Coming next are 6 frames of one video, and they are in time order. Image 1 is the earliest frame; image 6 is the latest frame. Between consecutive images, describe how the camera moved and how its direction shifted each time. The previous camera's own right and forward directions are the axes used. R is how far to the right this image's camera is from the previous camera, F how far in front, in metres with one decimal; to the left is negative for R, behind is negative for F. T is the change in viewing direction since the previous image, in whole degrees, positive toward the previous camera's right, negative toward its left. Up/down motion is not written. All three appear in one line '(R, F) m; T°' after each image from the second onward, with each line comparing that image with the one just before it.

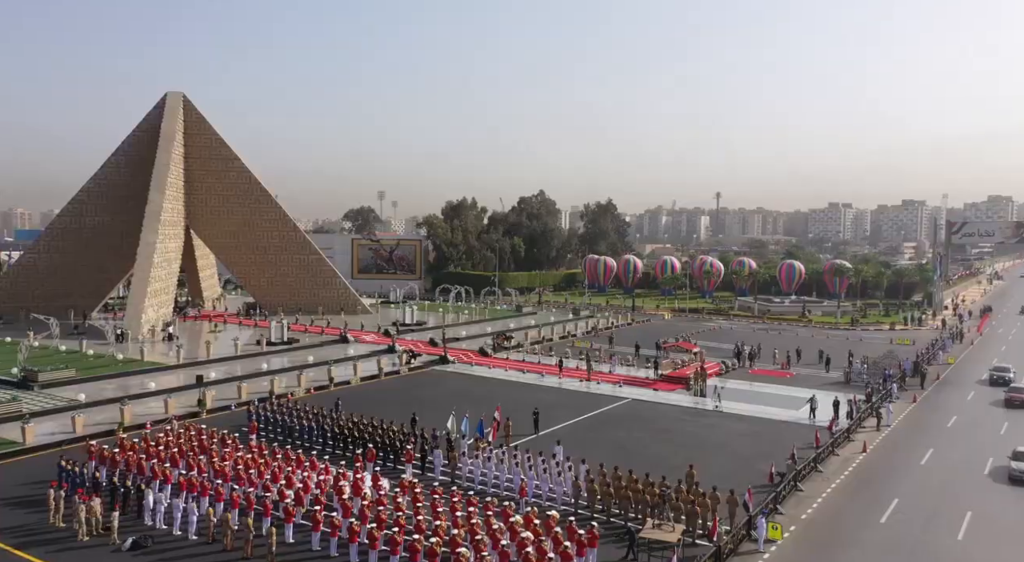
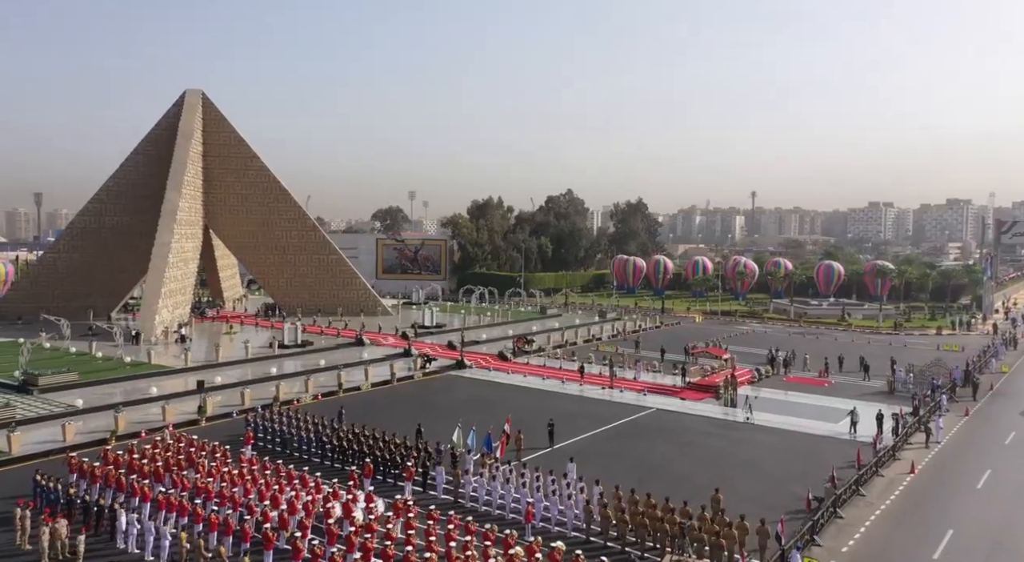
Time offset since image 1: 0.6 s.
(+0.5, +1.6) m; -2°
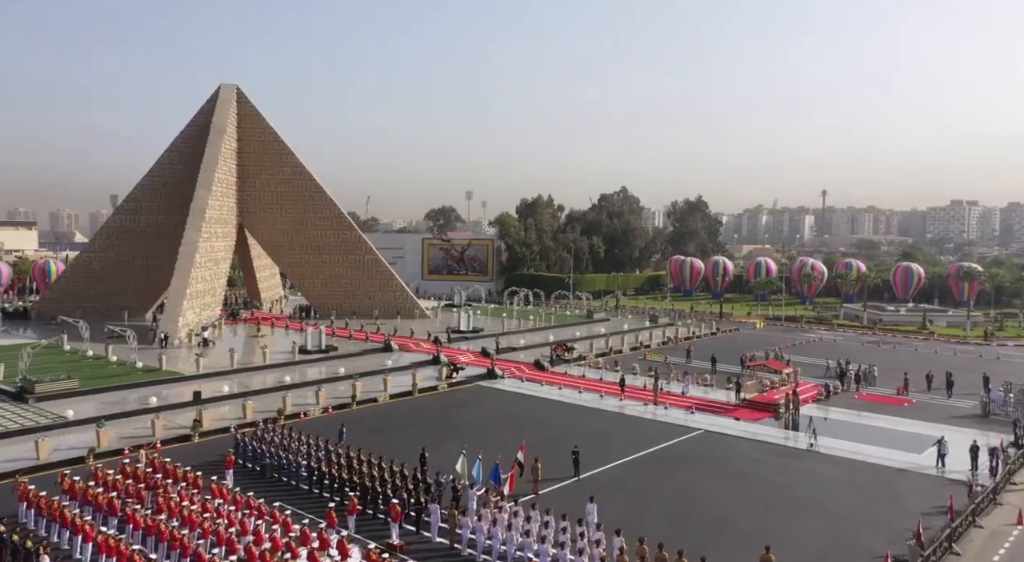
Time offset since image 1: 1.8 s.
(+1.0, +3.0) m; -4°
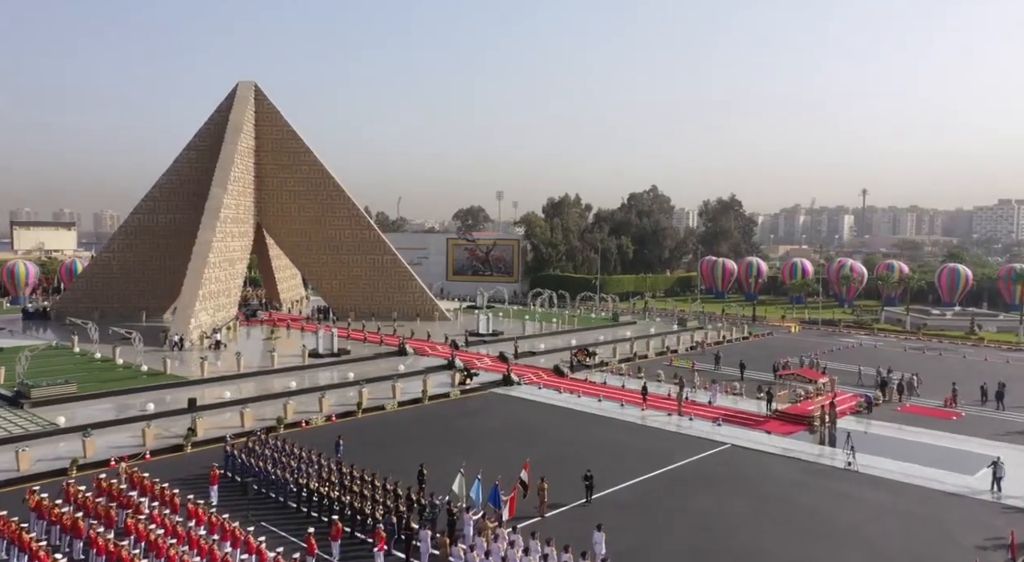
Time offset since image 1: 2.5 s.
(+0.6, +1.6) m; -2°
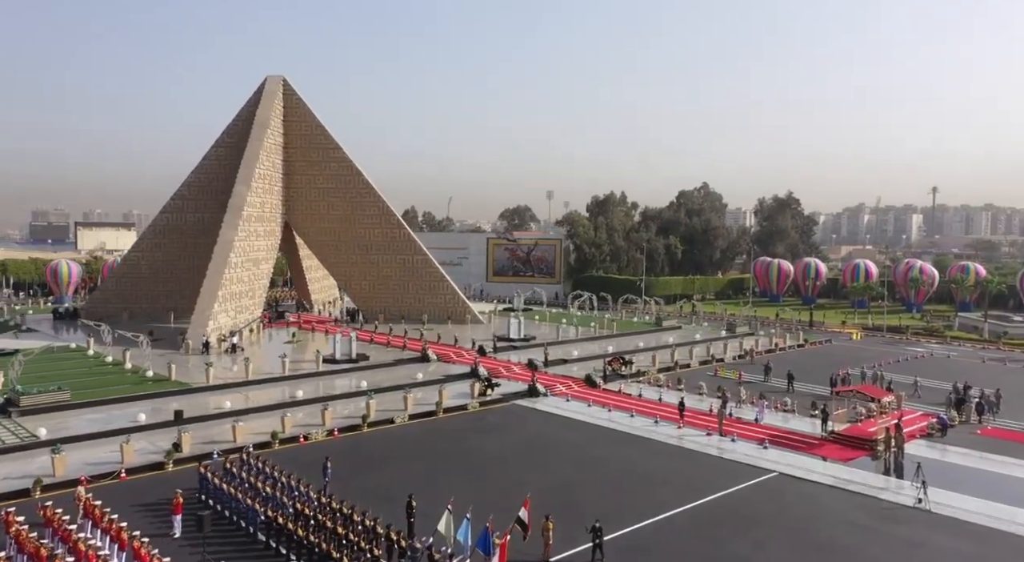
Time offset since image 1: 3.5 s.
(+0.9, +2.5) m; -4°
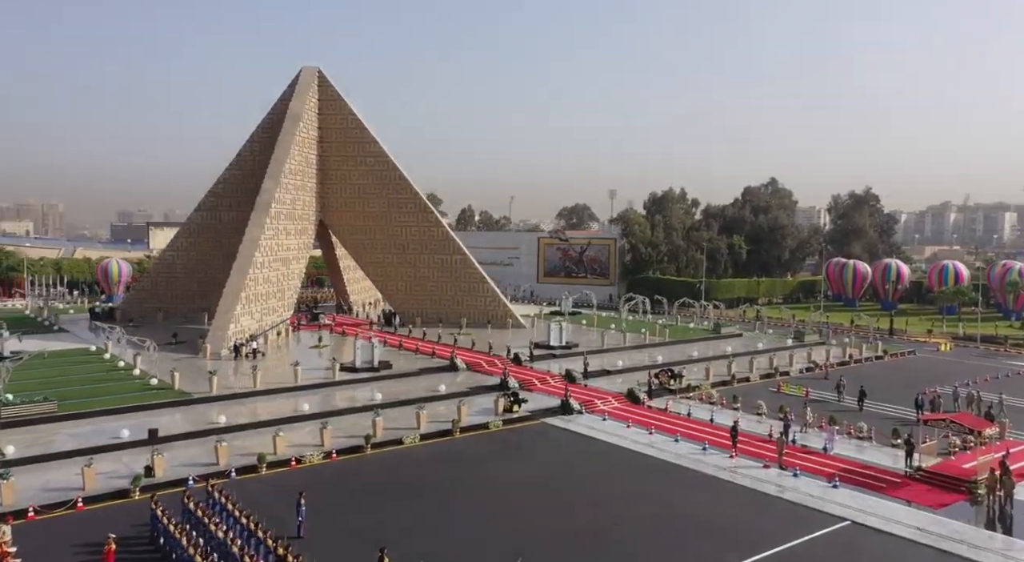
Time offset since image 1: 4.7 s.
(+1.0, +3.0) m; -5°
